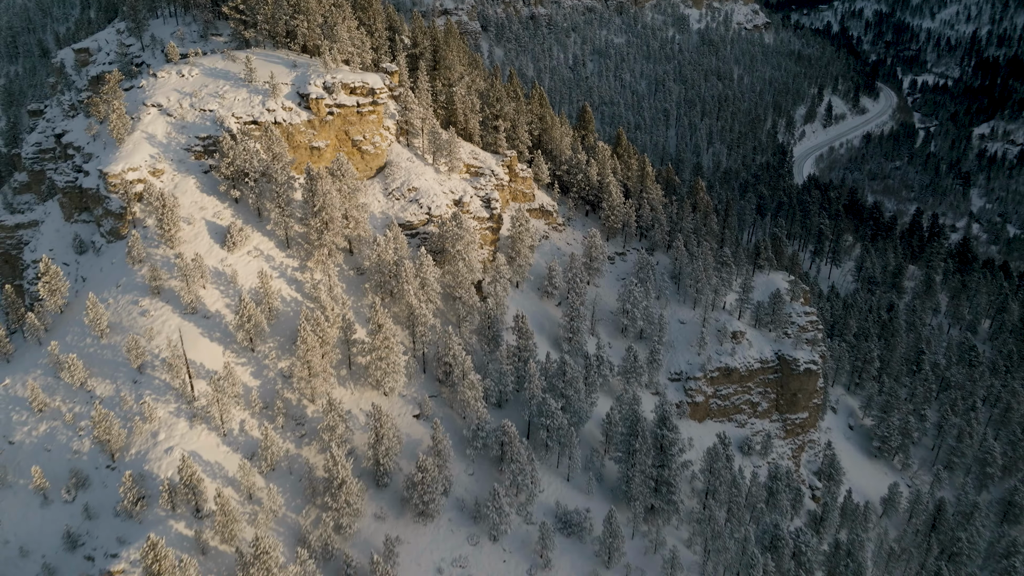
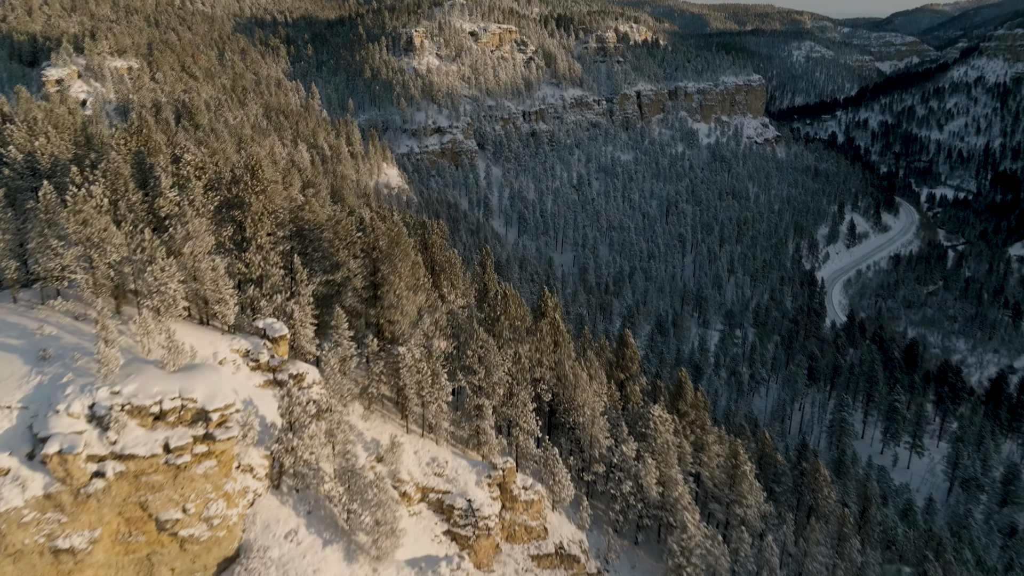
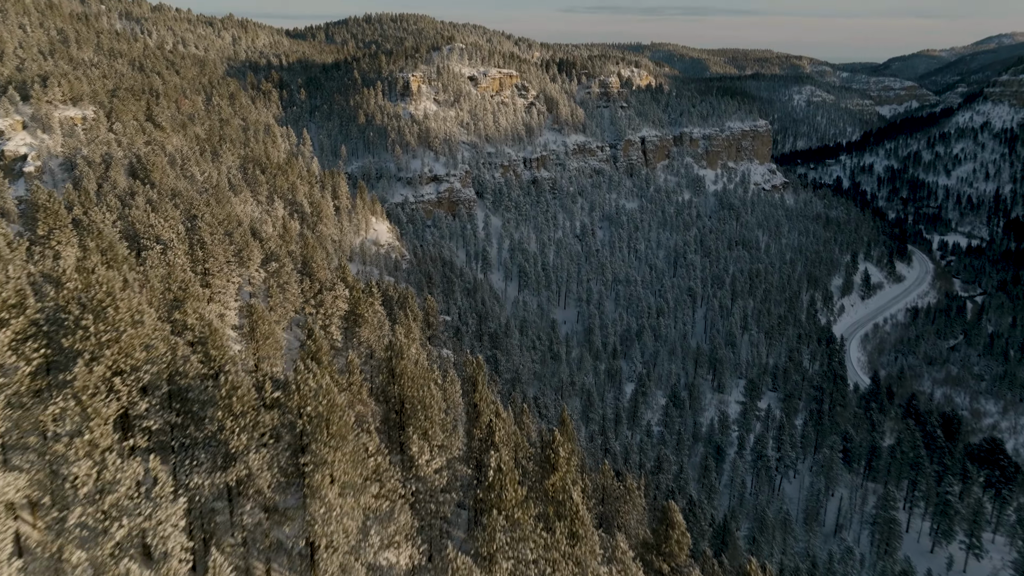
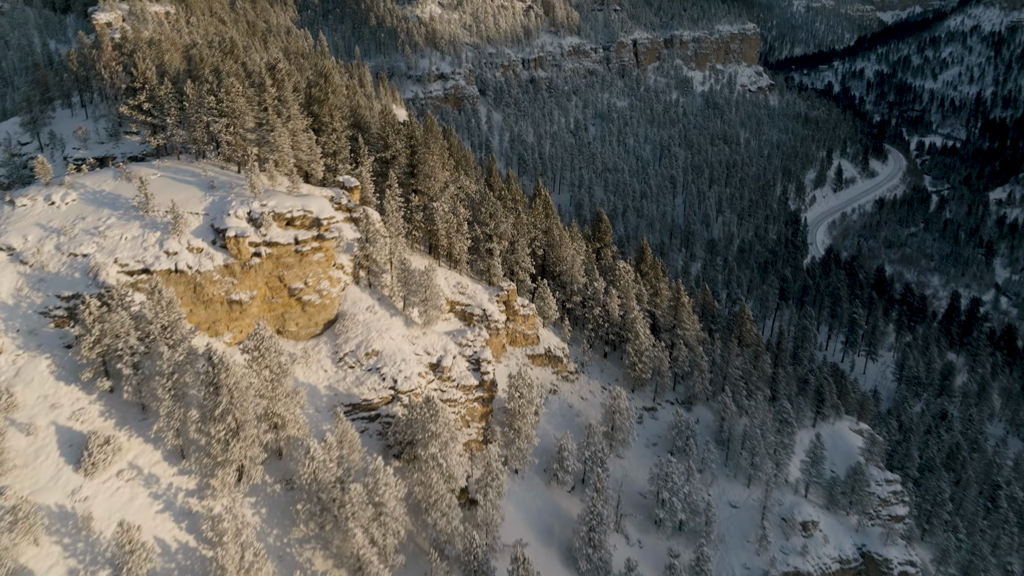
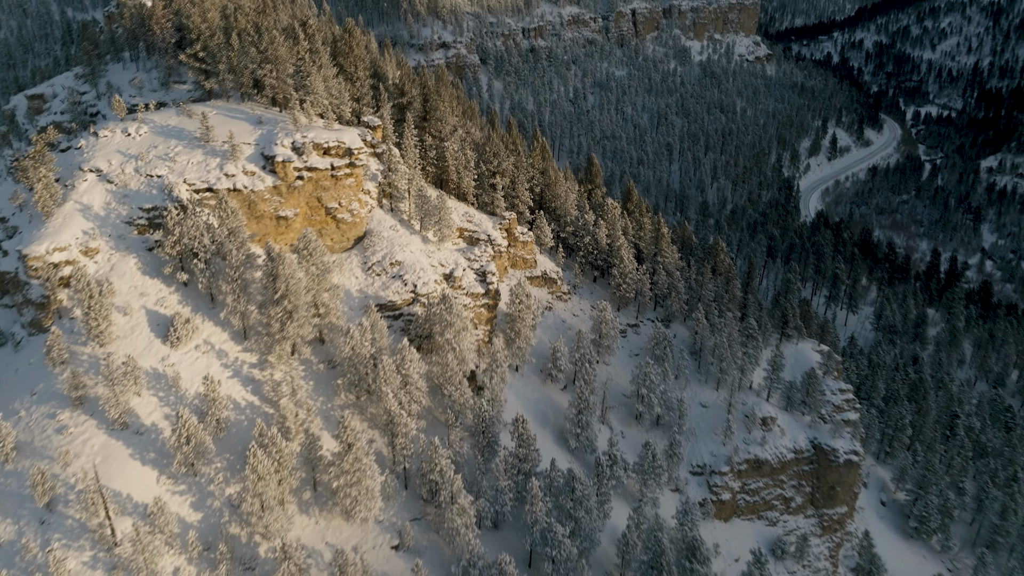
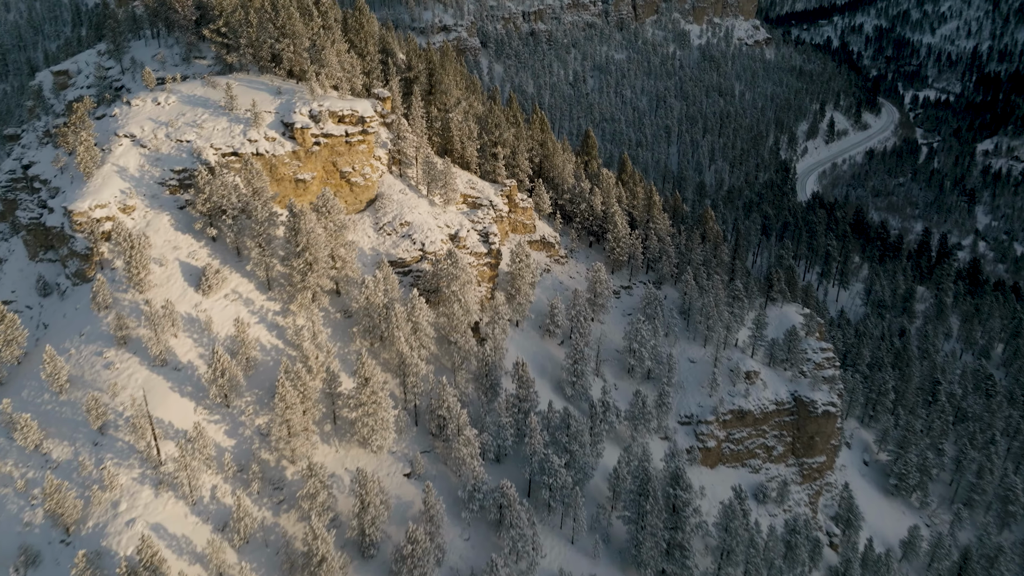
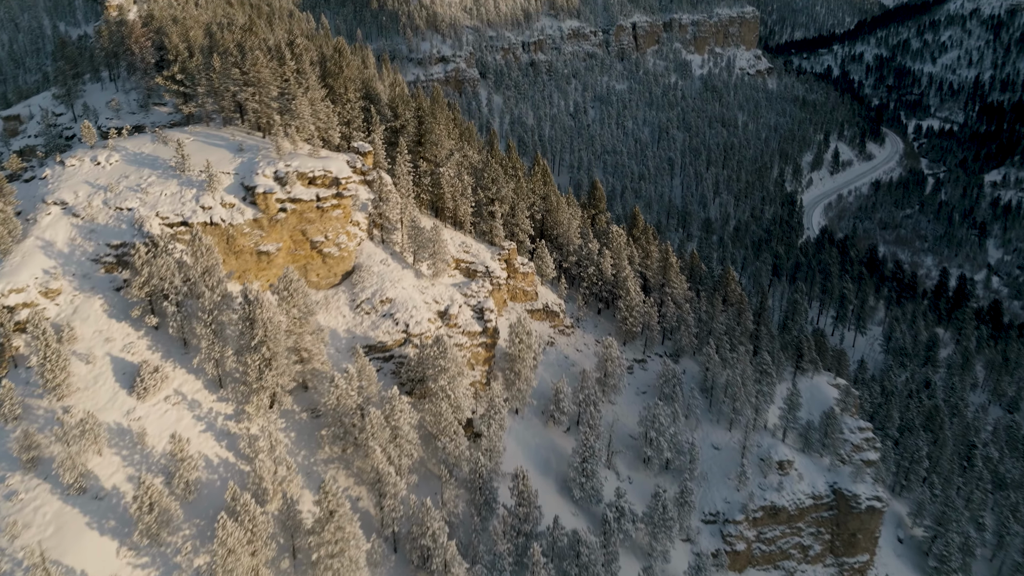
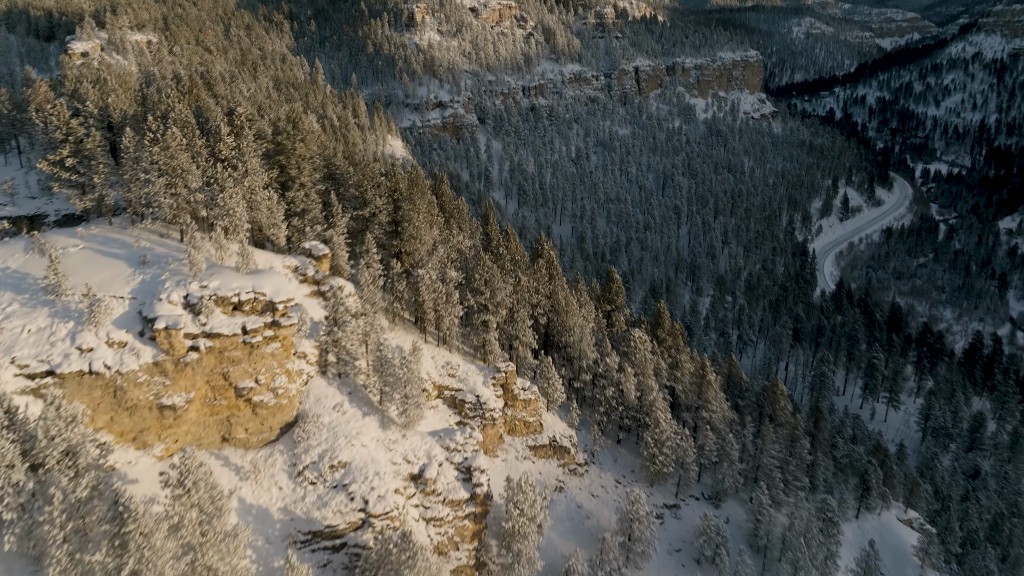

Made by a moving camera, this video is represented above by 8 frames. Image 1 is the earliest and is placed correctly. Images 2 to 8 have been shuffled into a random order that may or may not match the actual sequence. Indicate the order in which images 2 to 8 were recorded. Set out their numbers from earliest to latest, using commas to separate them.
6, 5, 7, 4, 8, 2, 3
